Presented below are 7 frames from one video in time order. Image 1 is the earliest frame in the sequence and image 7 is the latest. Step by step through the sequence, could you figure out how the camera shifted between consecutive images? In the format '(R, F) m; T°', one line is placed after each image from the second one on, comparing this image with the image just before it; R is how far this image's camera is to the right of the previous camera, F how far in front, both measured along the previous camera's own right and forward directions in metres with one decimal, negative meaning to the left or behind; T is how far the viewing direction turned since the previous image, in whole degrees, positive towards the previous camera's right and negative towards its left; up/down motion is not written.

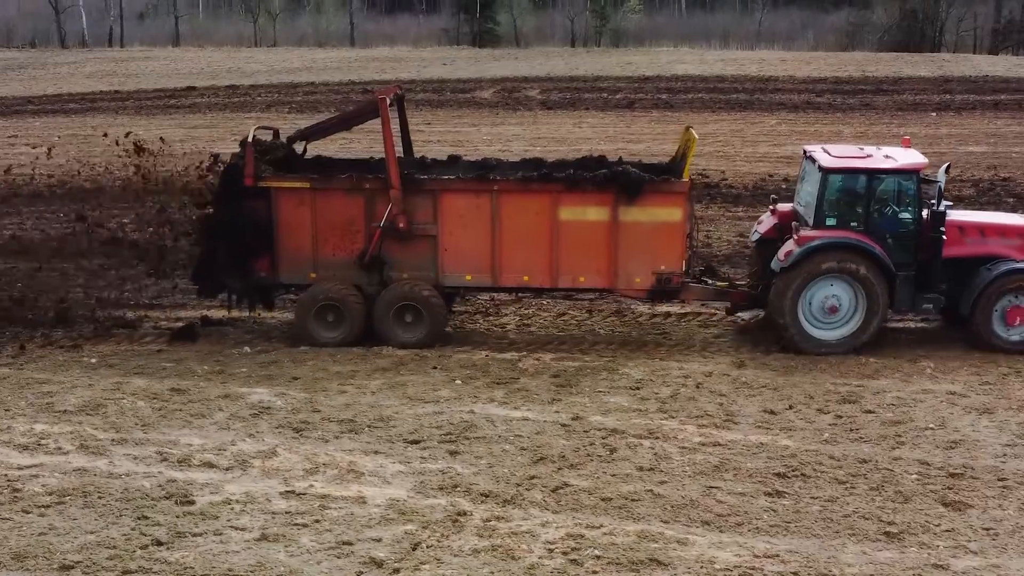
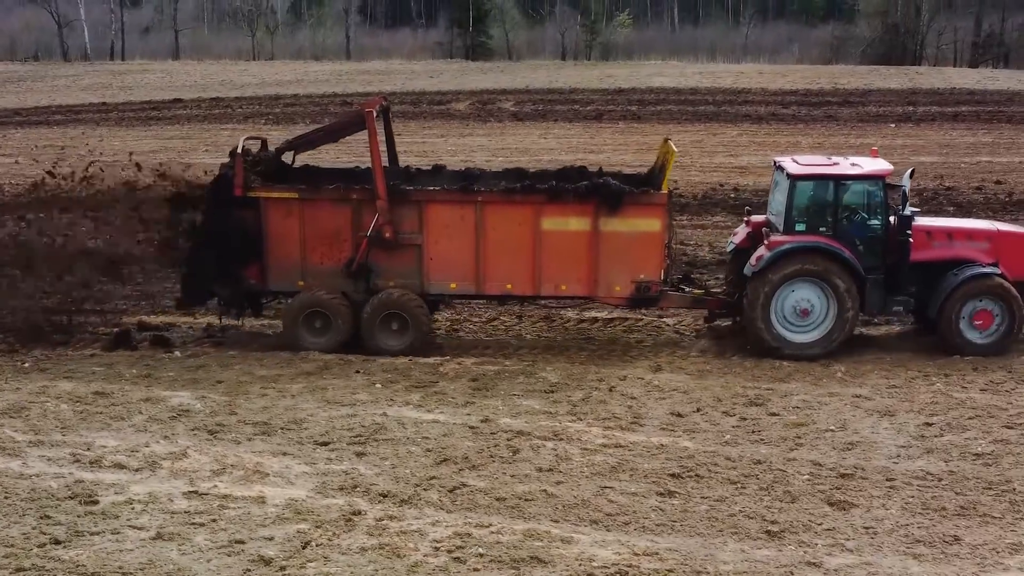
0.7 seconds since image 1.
(+0.7, -0.1) m; 0°
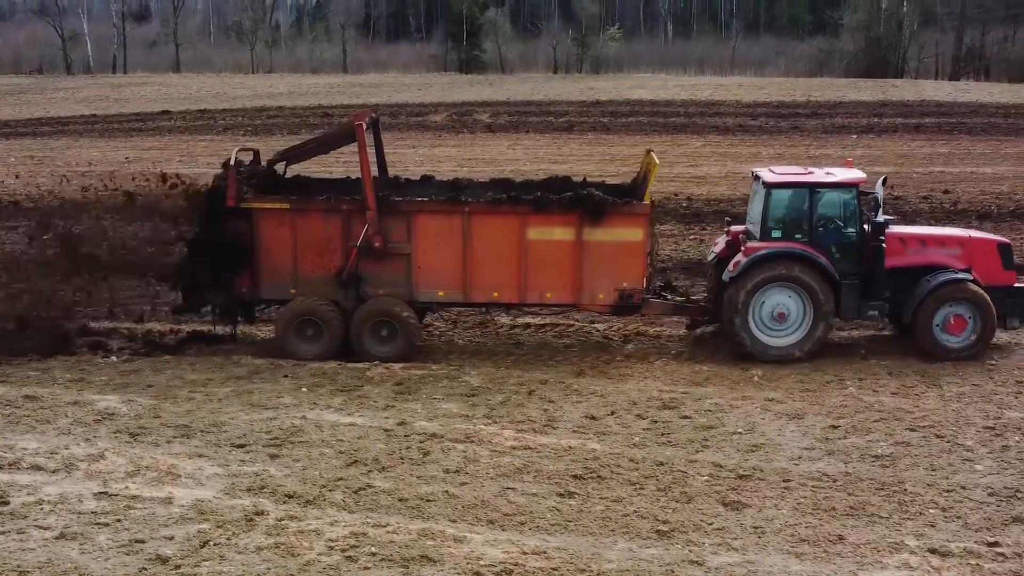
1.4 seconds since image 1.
(+0.7, -0.1) m; 0°
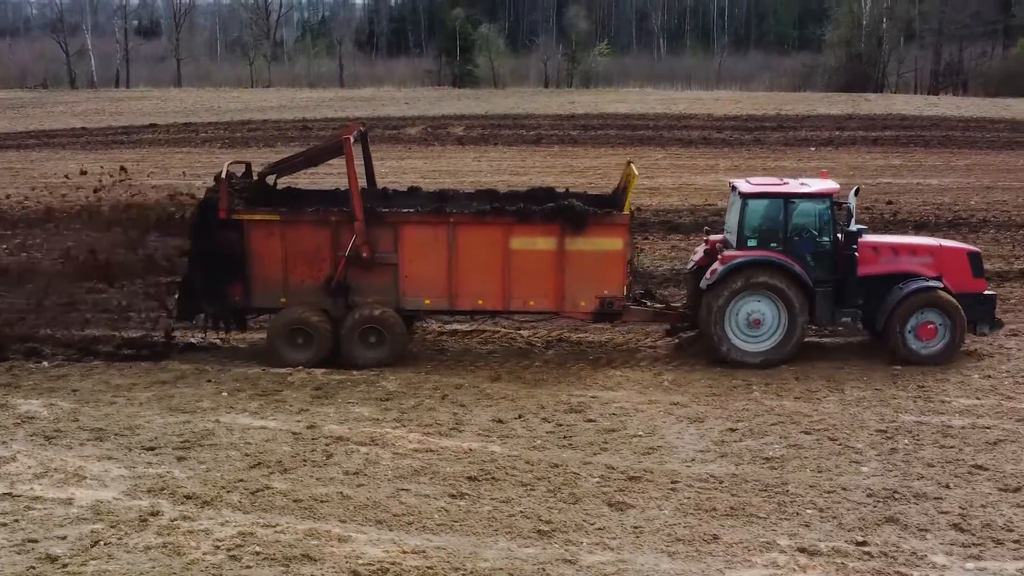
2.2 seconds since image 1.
(+0.7, -0.1) m; 0°
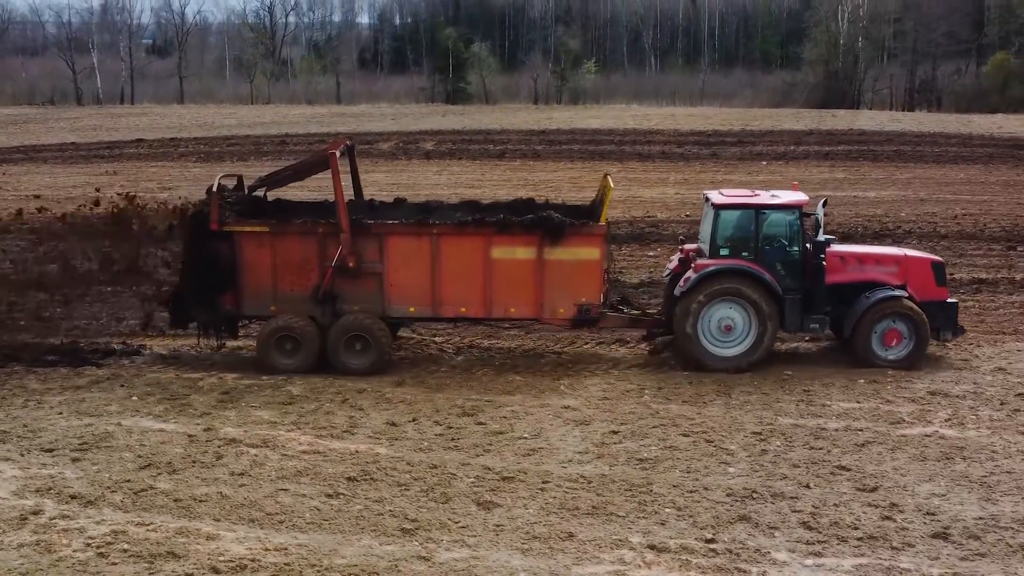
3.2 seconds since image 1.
(+0.8, -0.1) m; 0°
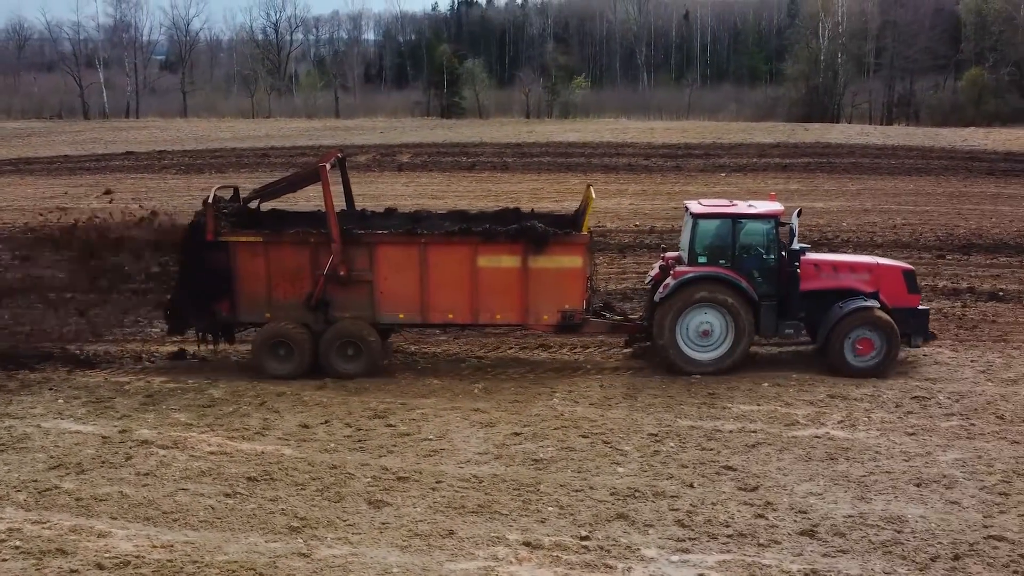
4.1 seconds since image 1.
(+0.7, -0.1) m; 0°
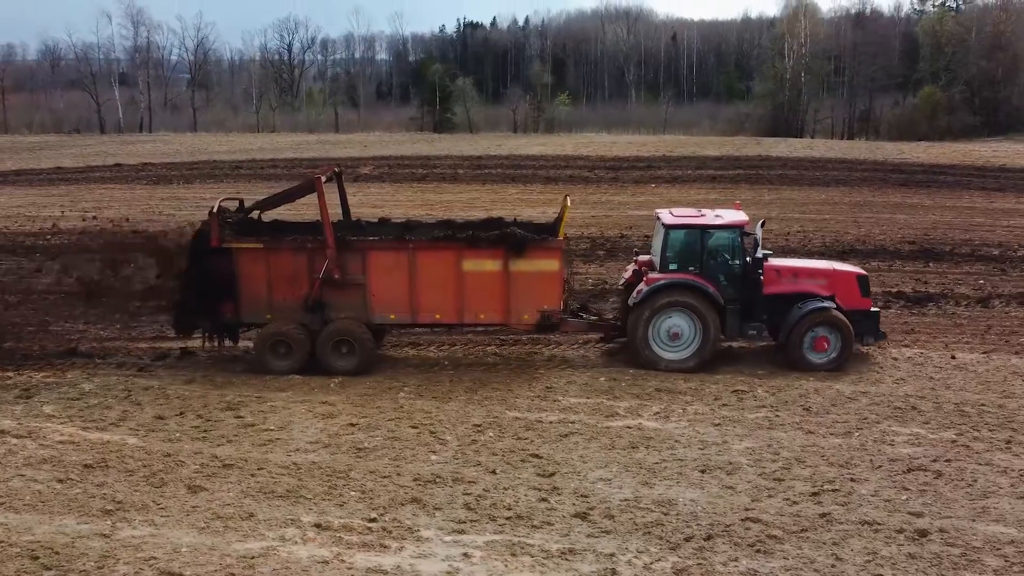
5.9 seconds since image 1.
(+1.3, -0.2) m; 0°
